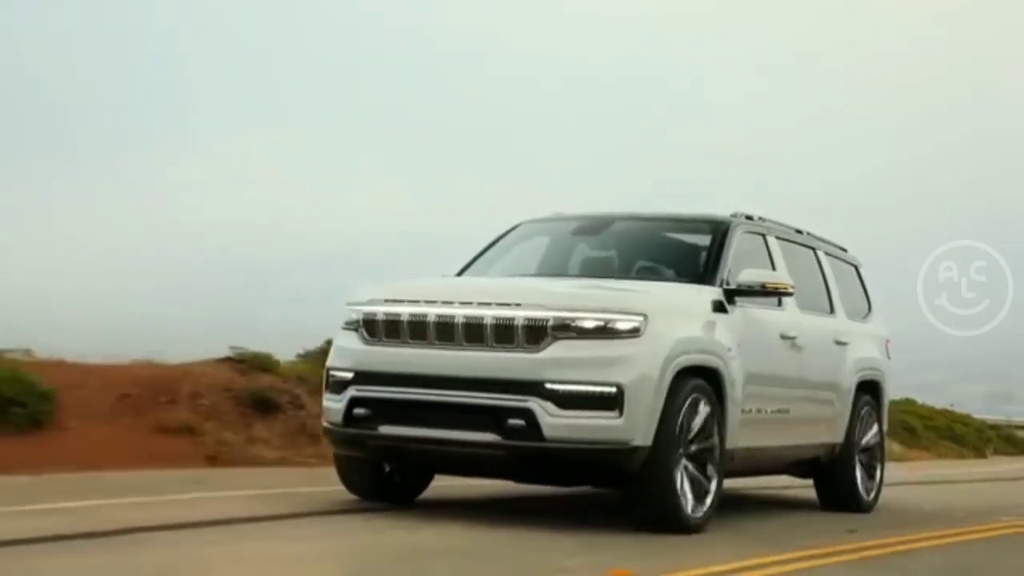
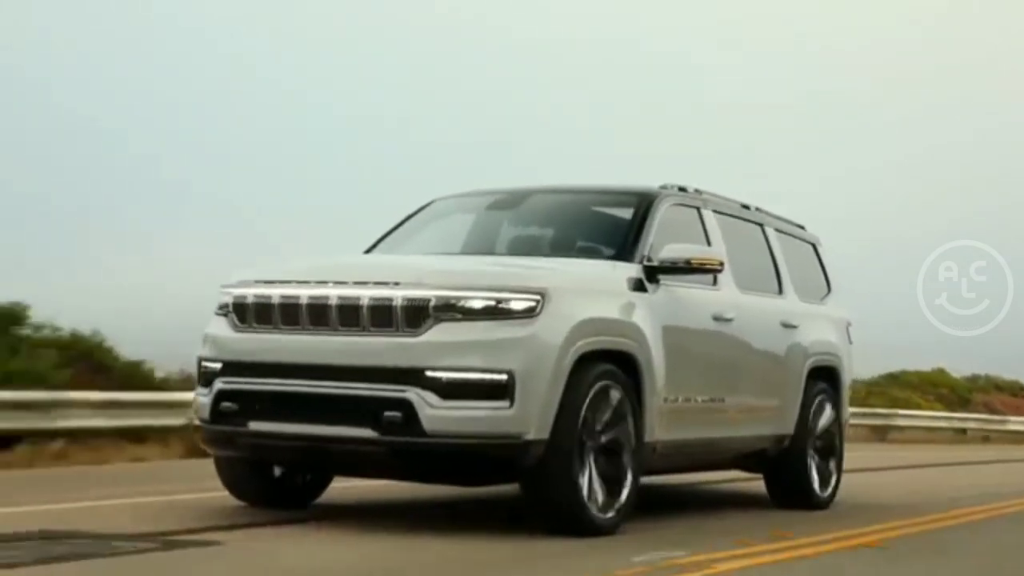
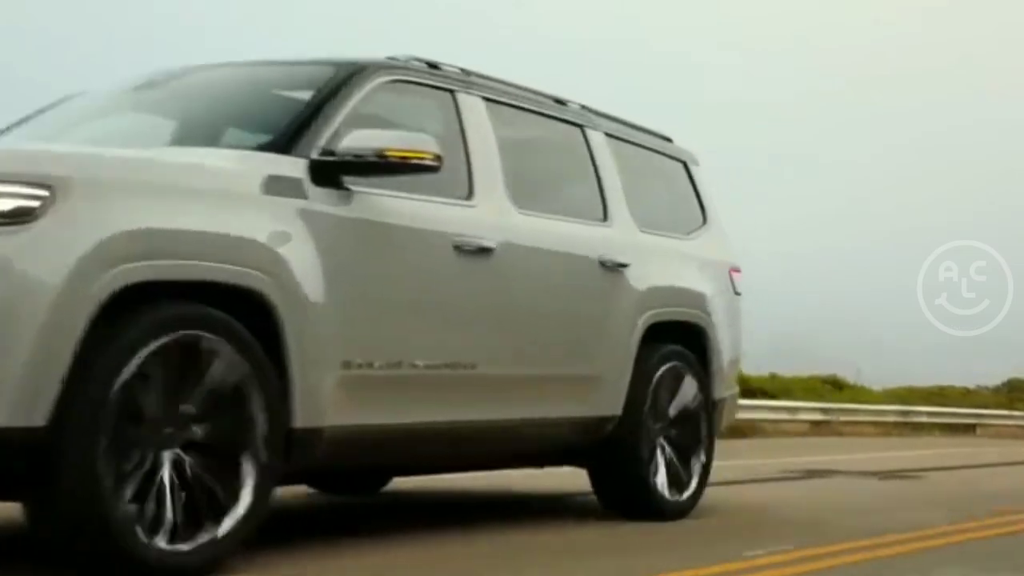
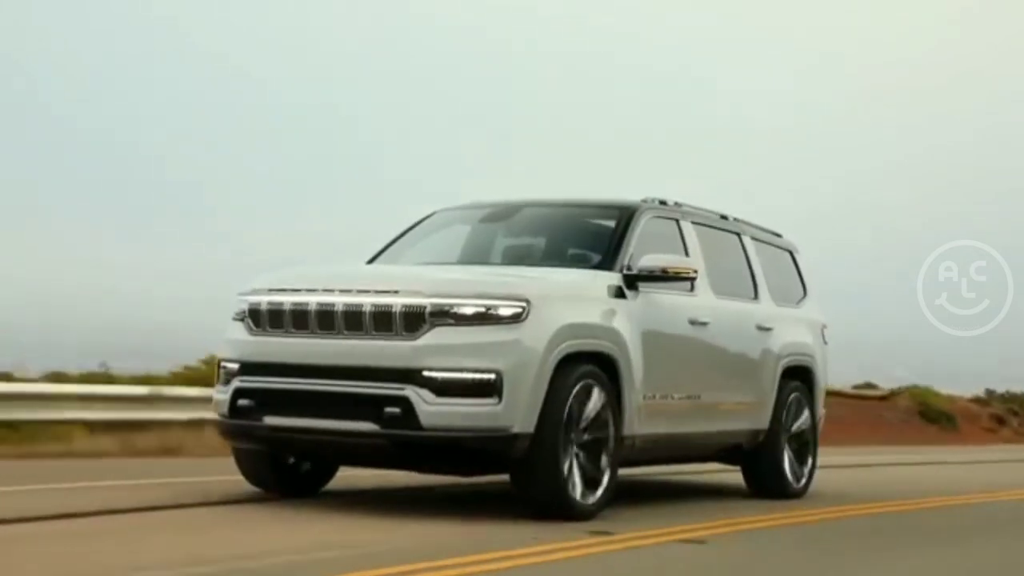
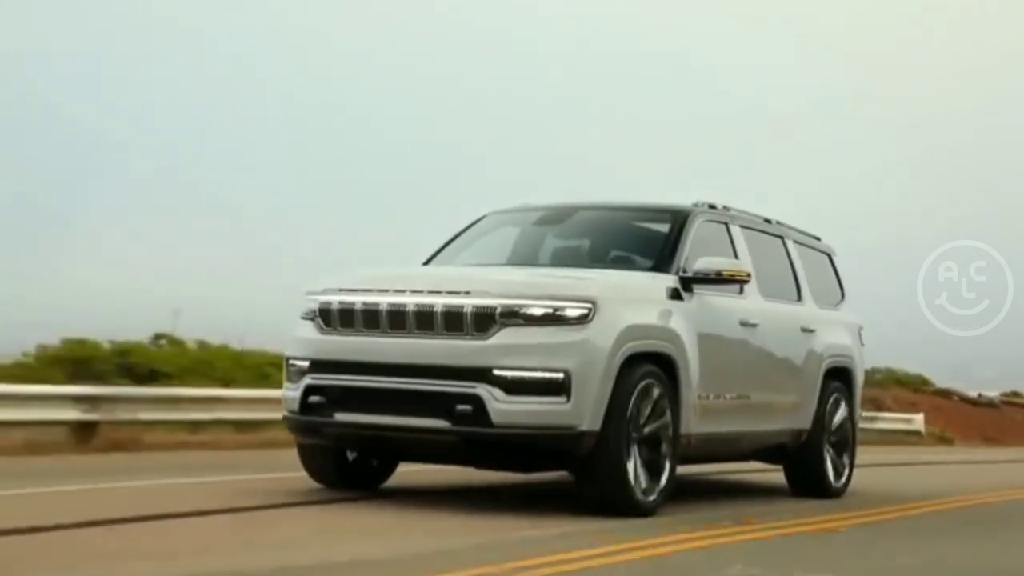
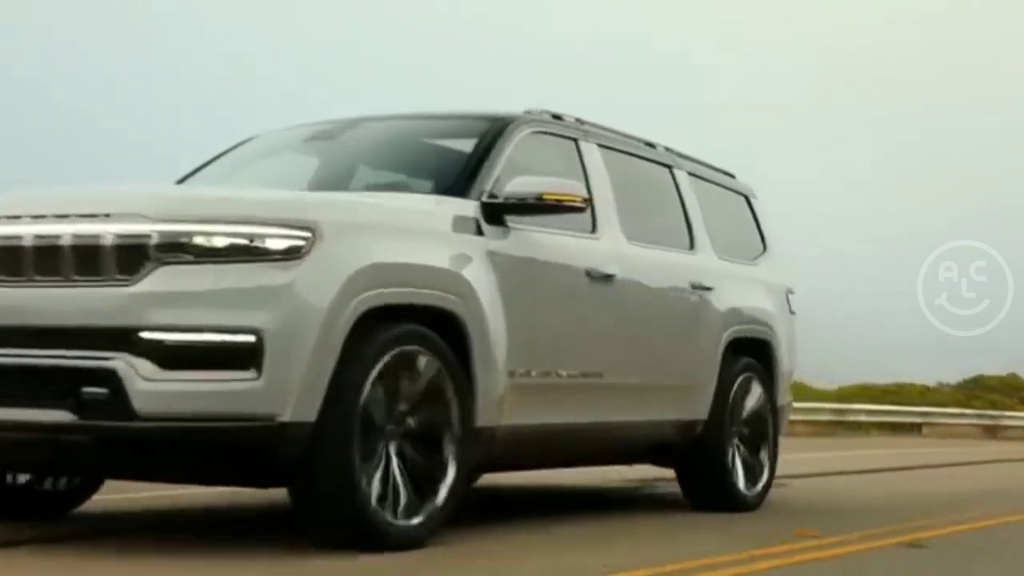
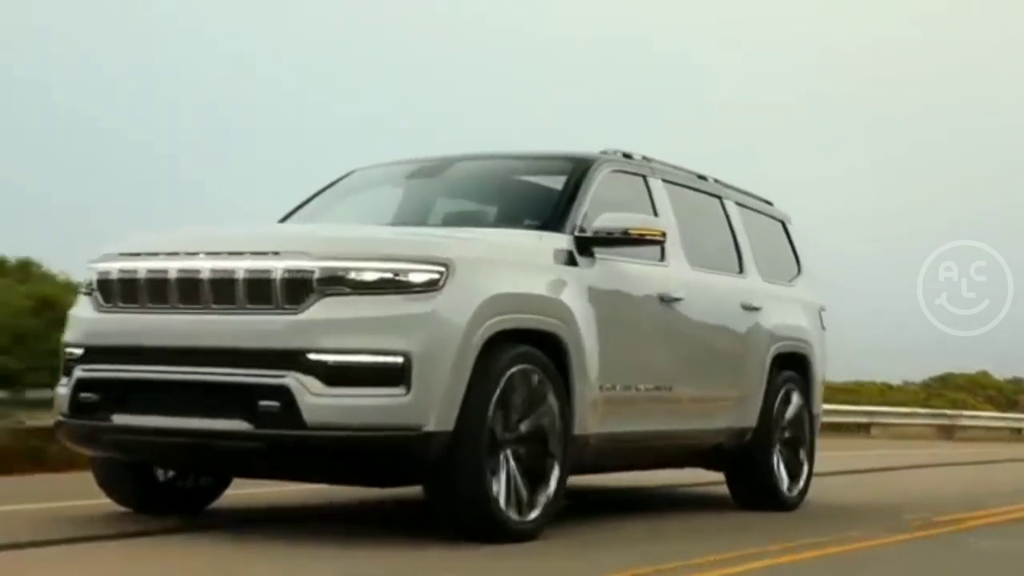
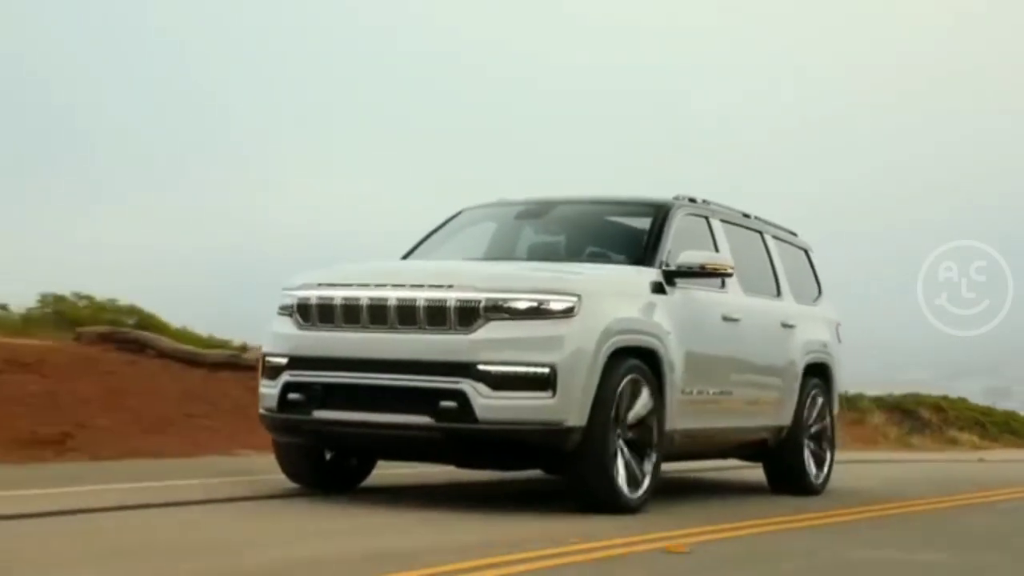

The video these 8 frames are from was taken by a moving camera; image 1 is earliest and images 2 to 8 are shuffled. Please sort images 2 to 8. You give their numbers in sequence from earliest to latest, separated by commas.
8, 4, 5, 2, 7, 6, 3
